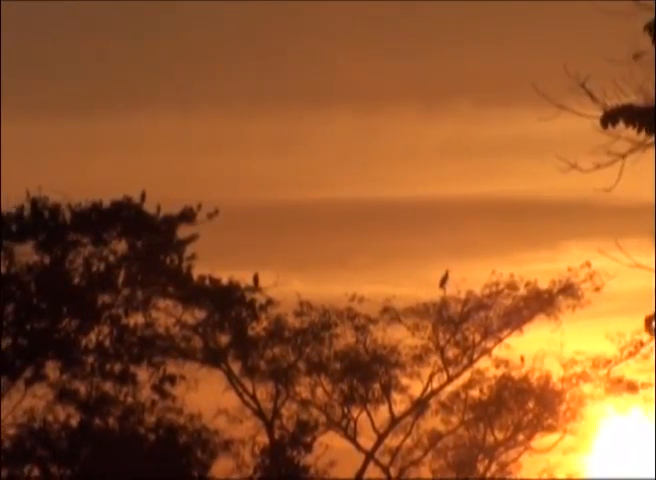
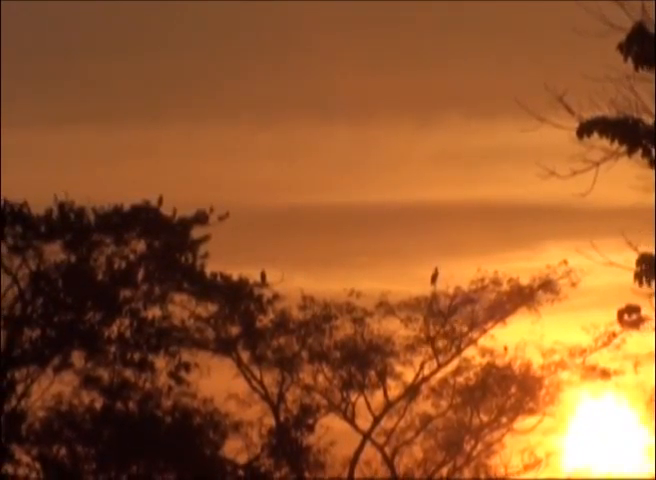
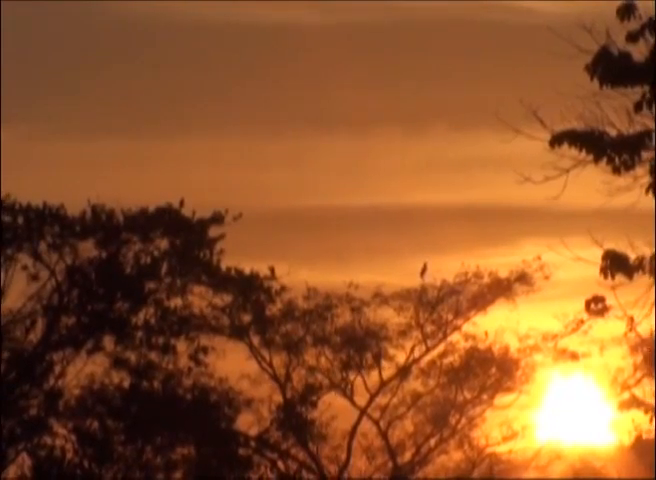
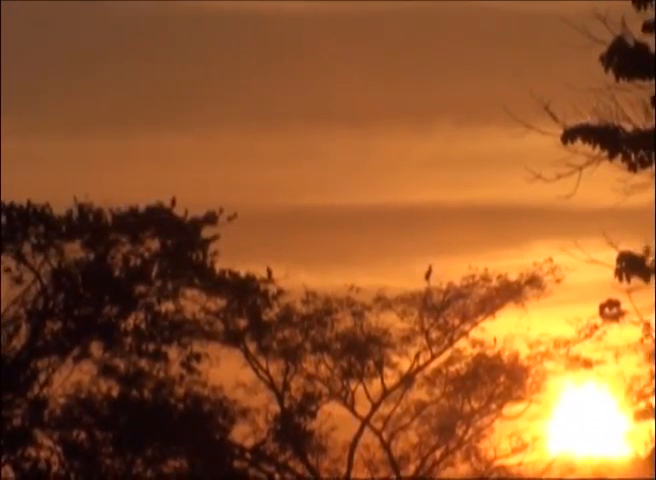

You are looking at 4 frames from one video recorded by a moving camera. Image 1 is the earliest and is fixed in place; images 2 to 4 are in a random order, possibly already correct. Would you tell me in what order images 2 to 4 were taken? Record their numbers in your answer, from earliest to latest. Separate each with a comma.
2, 4, 3
